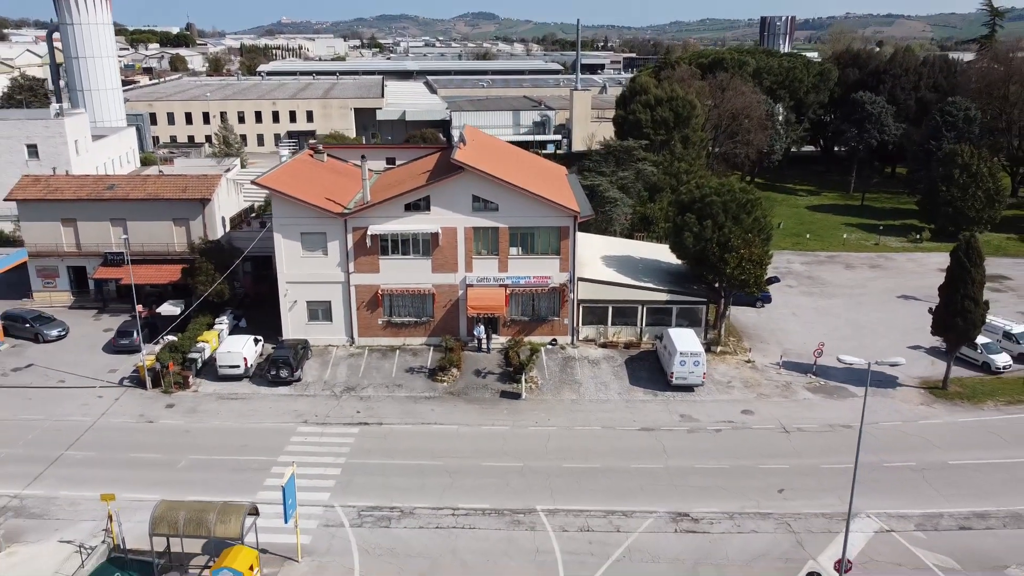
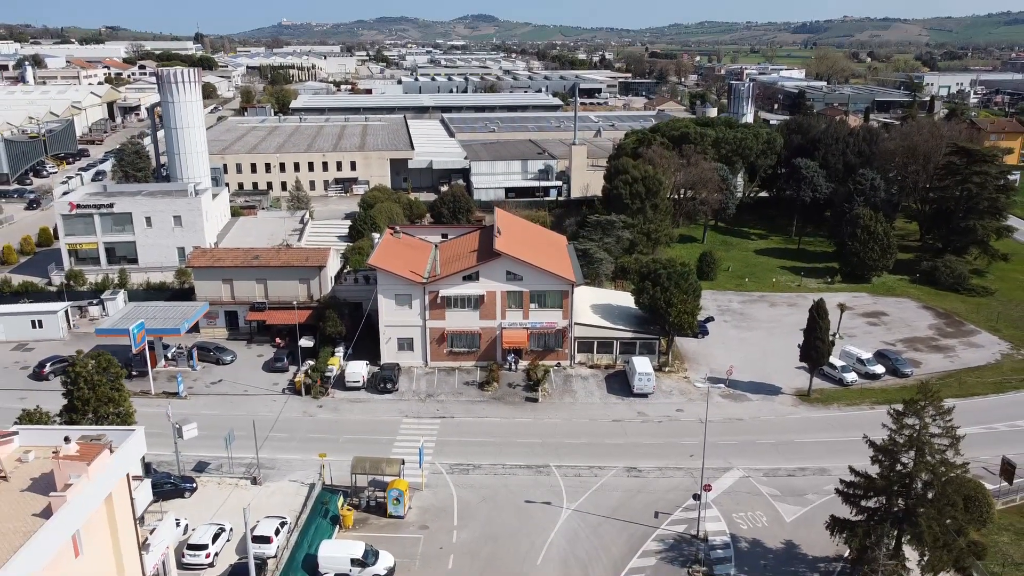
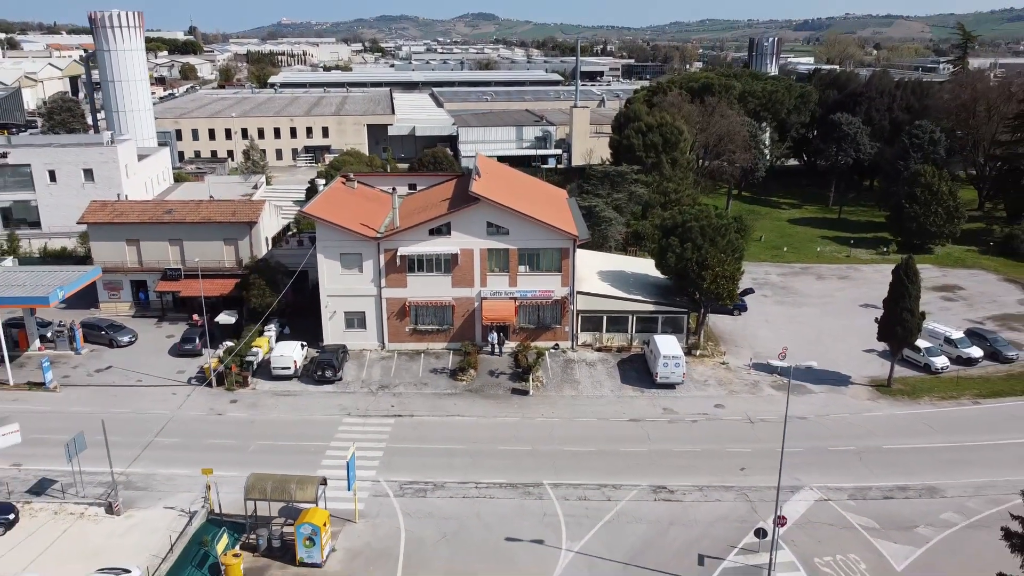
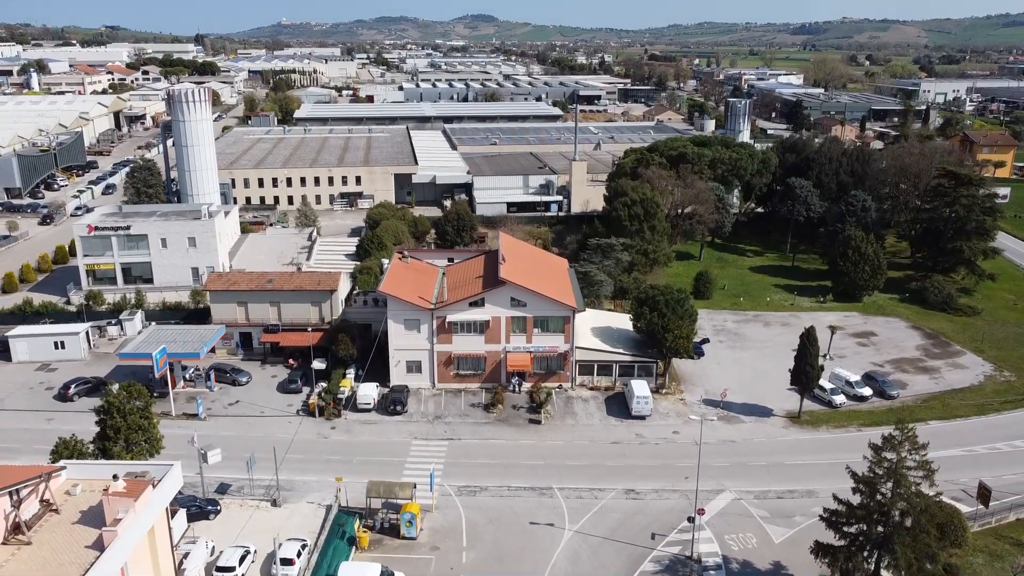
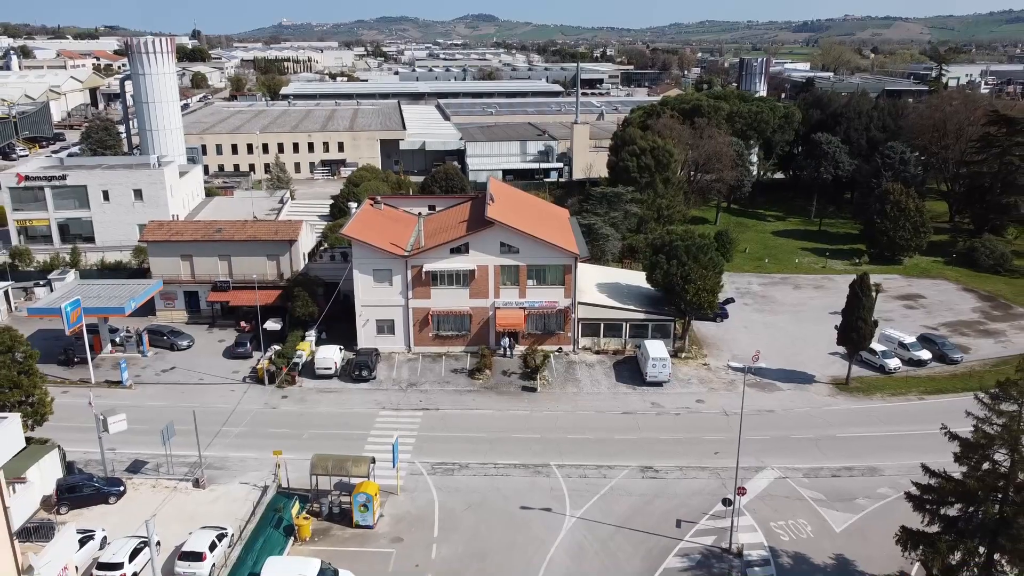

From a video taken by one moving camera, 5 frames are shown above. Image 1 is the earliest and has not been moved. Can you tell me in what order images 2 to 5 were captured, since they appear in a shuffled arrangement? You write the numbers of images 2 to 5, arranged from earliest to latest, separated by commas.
3, 5, 2, 4
